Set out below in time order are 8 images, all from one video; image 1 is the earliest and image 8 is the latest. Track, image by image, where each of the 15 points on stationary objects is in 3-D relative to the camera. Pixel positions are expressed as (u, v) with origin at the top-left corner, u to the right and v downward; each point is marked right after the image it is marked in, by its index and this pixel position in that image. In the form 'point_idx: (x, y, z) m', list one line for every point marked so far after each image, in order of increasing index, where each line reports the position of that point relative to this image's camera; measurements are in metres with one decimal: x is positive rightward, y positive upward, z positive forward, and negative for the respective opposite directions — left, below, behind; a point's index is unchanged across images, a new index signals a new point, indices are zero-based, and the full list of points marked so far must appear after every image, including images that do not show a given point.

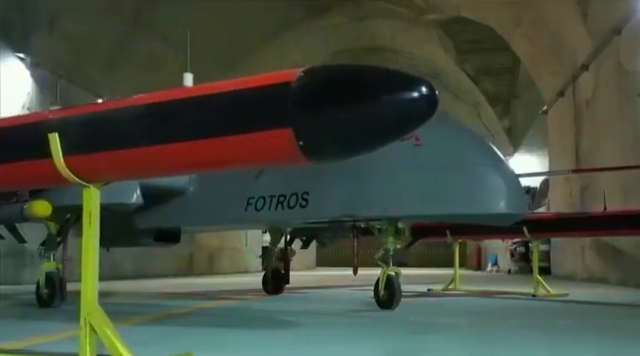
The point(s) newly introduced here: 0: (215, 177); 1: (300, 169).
0: (-1.1, 0.0, +6.7) m
1: (-0.2, +0.1, +5.9) m
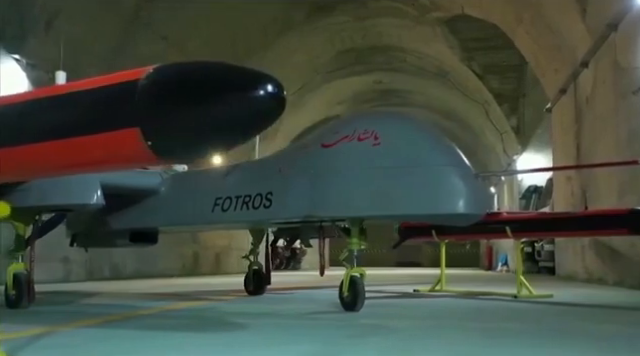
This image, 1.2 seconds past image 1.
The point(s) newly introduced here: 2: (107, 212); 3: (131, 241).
0: (-1.4, 0.0, +6.7) m
1: (-0.5, +0.1, +5.8) m
2: (-2.4, -0.4, +7.2) m
3: (-2.2, -0.7, +7.5) m
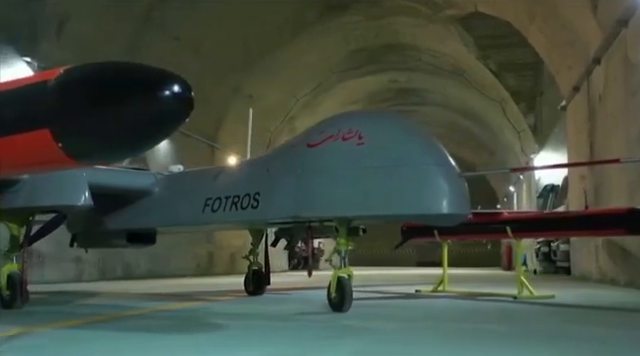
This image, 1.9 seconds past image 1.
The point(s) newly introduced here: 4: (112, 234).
0: (-1.5, 0.0, +6.7) m
1: (-0.6, +0.1, +5.8) m
2: (-2.5, -0.4, +7.3) m
3: (-2.3, -0.8, +7.5) m
4: (-2.4, -0.7, +7.4) m
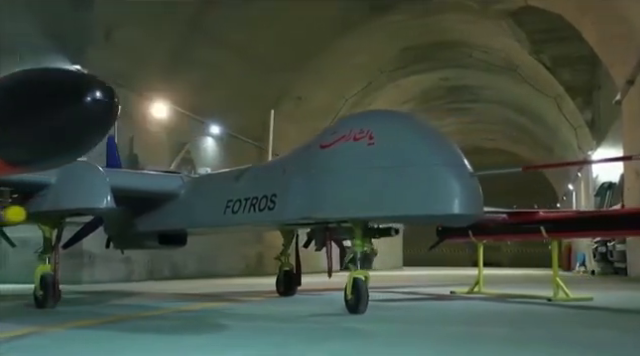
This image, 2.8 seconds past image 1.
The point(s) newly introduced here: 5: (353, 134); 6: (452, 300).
0: (-1.2, 0.0, +6.8) m
1: (-0.4, 0.0, +5.8) m
2: (-2.2, -0.4, +7.5) m
3: (-1.9, -0.8, +7.7) m
4: (-2.1, -0.7, +7.6) m
5: (+0.3, +0.4, +5.3) m
6: (+1.6, -1.4, +7.5) m
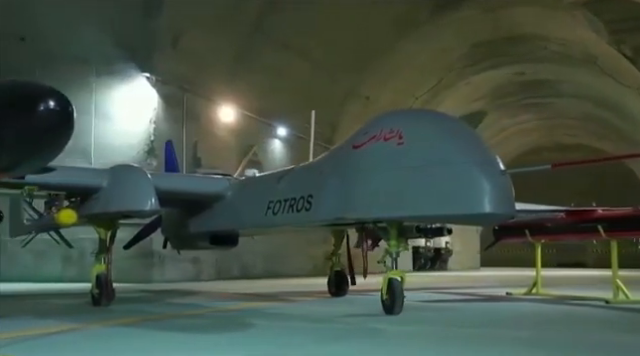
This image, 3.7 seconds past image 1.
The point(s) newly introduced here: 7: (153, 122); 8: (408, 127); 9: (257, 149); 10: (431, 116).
0: (-0.8, 0.0, +6.9) m
1: (-0.1, 0.0, +5.9) m
2: (-1.6, -0.5, +7.7) m
3: (-1.3, -0.8, +7.9) m
4: (-1.5, -0.7, +7.8) m
5: (+0.5, +0.4, +5.3) m
6: (+2.1, -1.4, +7.3) m
7: (-3.6, +1.2, +13.9) m
8: (+0.7, +0.4, +5.2) m
9: (-1.5, +0.7, +16.0) m
10: (+0.9, +0.5, +5.2) m
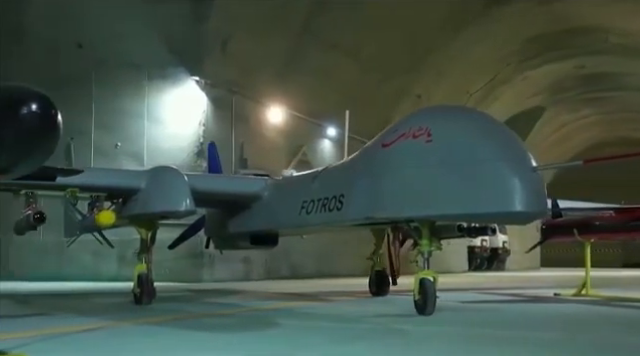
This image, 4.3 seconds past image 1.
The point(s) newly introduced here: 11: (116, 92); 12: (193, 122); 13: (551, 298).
0: (-0.4, 0.0, +7.0) m
1: (+0.2, 0.0, +5.8) m
2: (-1.1, -0.5, +7.8) m
3: (-0.9, -0.8, +8.0) m
4: (-1.0, -0.7, +7.9) m
5: (+0.8, +0.4, +5.2) m
6: (+2.5, -1.4, +7.1) m
7: (-2.6, +1.2, +14.2) m
8: (+1.0, +0.4, +5.1) m
9: (-0.3, +0.7, +16.1) m
10: (+1.1, +0.5, +5.1) m
11: (-4.5, +1.9, +14.2) m
12: (-2.8, +1.2, +14.2) m
13: (+2.9, -1.5, +7.9) m
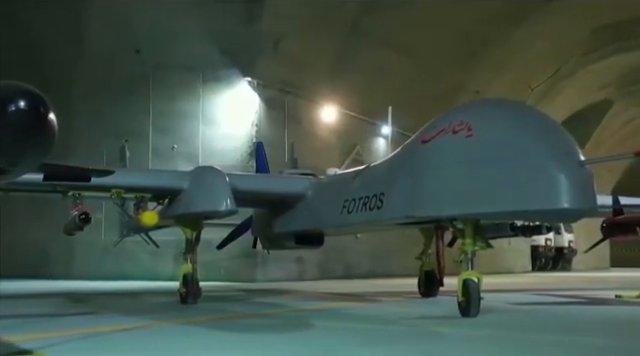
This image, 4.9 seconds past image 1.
0: (+0.1, 0.0, +6.9) m
1: (+0.6, +0.1, +5.7) m
2: (-0.6, -0.5, +7.8) m
3: (-0.3, -0.8, +7.9) m
4: (-0.5, -0.7, +7.9) m
5: (+1.1, +0.4, +5.0) m
6: (+3.0, -1.3, +6.7) m
7: (-1.5, +1.2, +14.3) m
8: (+1.2, +0.5, +4.9) m
9: (+1.0, +0.7, +15.9) m
10: (+1.4, +0.6, +4.9) m
11: (-3.4, +1.9, +14.4) m
12: (-1.7, +1.2, +14.3) m
13: (+3.4, -1.4, +7.5) m
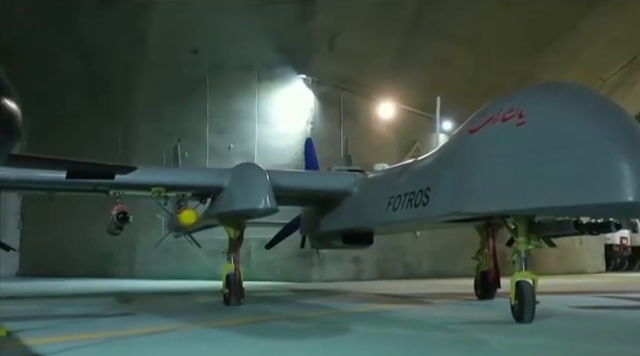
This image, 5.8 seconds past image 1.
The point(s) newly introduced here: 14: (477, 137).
0: (+0.6, 0.0, +6.5) m
1: (+0.9, +0.1, +5.3) m
2: (0.0, -0.4, +7.5) m
3: (+0.3, -0.8, +7.6) m
4: (+0.1, -0.7, +7.6) m
5: (+1.3, +0.5, +4.6) m
6: (+3.5, -1.3, +6.0) m
7: (-0.2, +1.2, +14.1) m
8: (+1.5, +0.5, +4.4) m
9: (+2.4, +0.8, +15.4) m
10: (+1.7, +0.6, +4.4) m
11: (-2.1, +1.9, +14.4) m
12: (-0.4, +1.3, +14.1) m
13: (+4.0, -1.4, +6.8) m
14: (+1.2, +0.3, +4.7) m
